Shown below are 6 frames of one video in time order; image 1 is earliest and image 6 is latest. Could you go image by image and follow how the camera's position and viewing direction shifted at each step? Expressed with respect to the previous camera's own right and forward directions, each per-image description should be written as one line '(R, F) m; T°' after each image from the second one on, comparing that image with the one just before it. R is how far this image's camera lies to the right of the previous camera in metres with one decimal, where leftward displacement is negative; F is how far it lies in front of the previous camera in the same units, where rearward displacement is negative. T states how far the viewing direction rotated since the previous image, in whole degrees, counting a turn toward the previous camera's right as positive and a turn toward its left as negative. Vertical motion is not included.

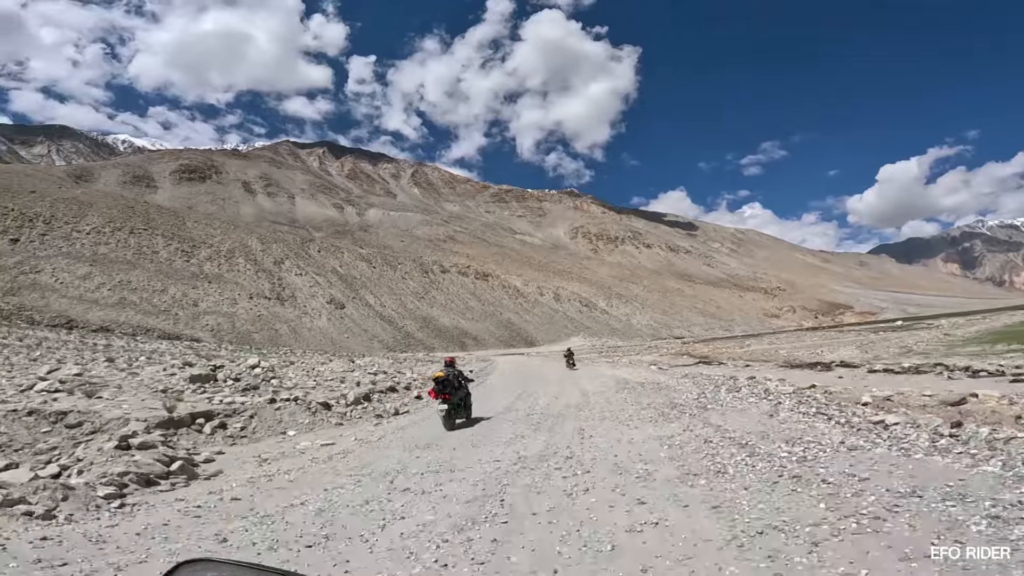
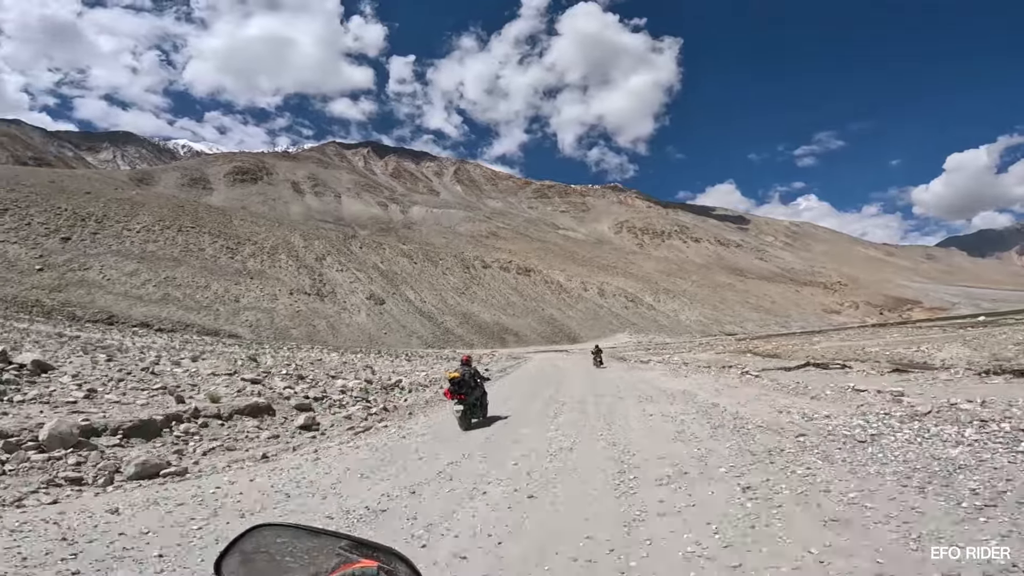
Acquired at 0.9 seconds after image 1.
(+0.1, +1.3) m; -4°
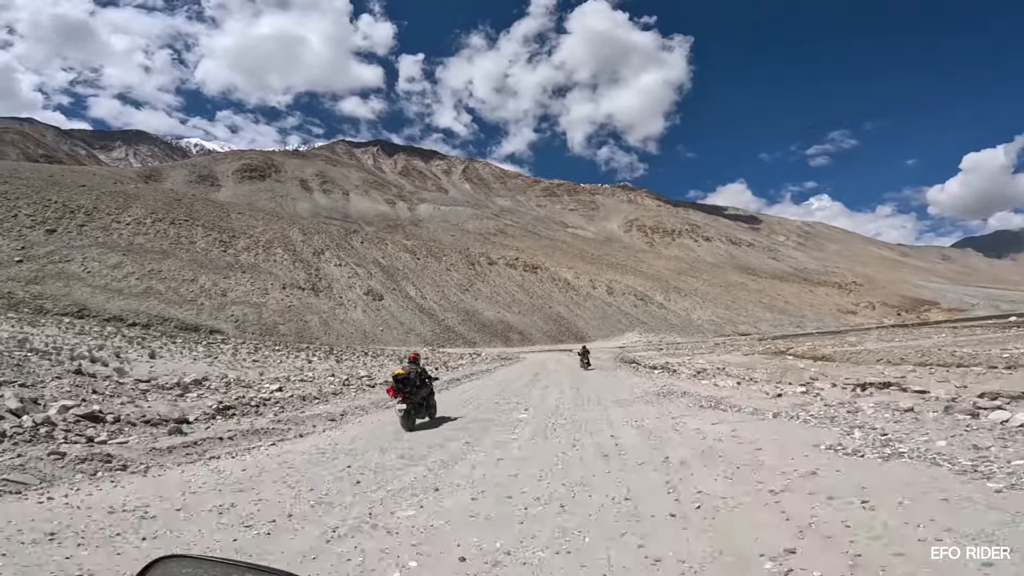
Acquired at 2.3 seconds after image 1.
(+0.3, +1.9) m; -1°
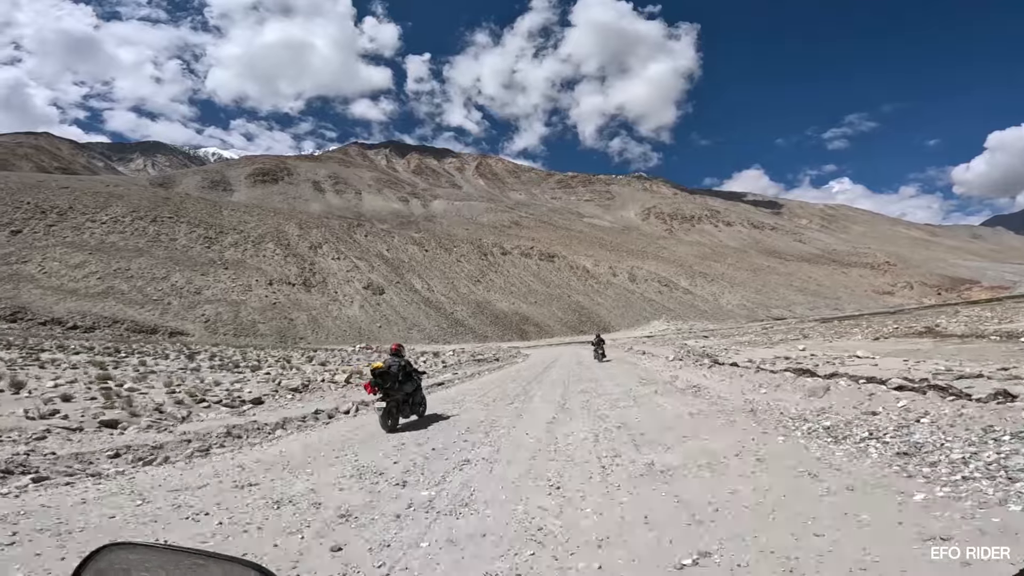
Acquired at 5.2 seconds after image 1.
(+0.2, +4.1) m; -2°
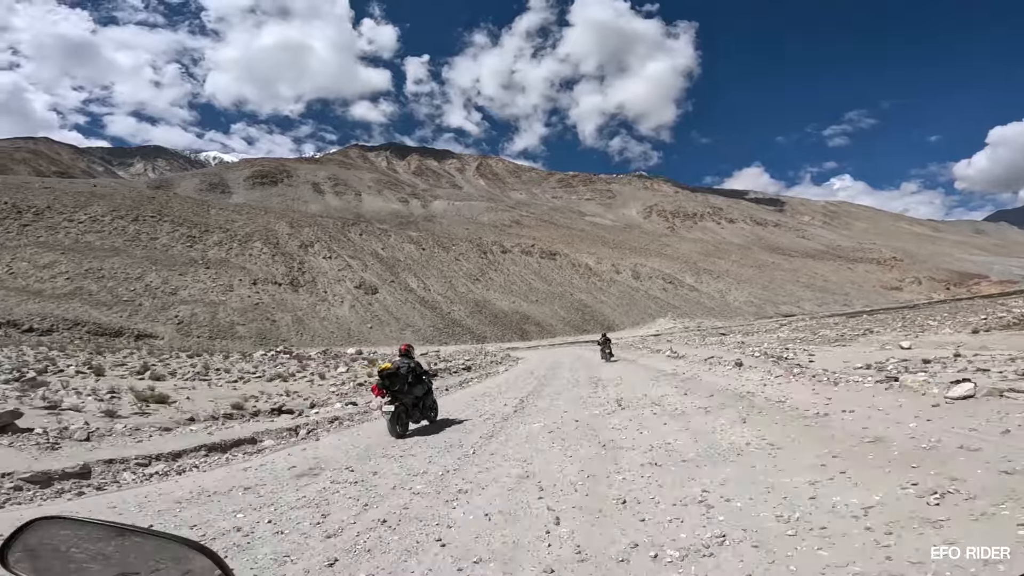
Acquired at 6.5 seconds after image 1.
(+0.1, +1.8) m; 0°
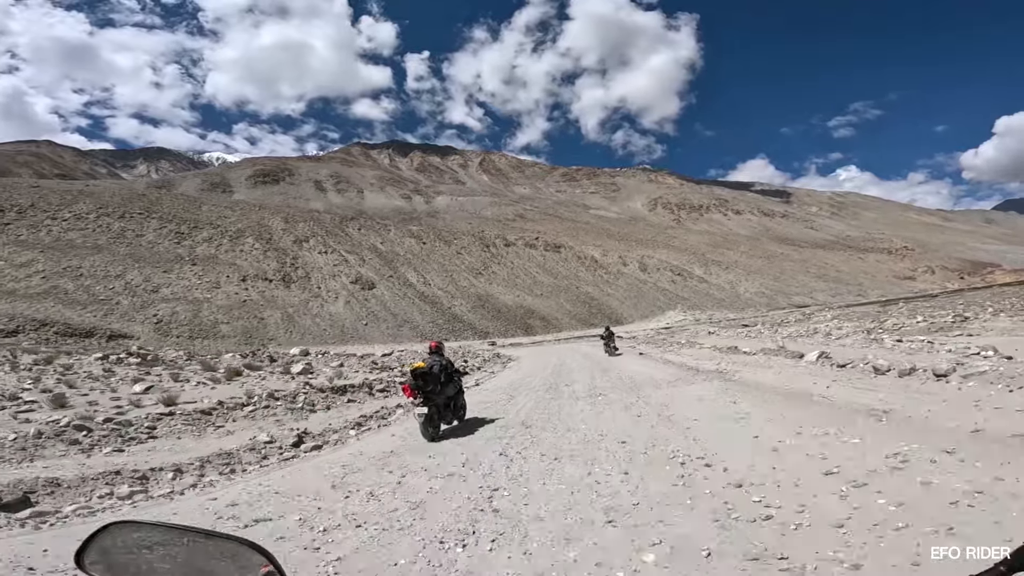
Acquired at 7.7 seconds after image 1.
(+0.1, +1.6) m; -1°
